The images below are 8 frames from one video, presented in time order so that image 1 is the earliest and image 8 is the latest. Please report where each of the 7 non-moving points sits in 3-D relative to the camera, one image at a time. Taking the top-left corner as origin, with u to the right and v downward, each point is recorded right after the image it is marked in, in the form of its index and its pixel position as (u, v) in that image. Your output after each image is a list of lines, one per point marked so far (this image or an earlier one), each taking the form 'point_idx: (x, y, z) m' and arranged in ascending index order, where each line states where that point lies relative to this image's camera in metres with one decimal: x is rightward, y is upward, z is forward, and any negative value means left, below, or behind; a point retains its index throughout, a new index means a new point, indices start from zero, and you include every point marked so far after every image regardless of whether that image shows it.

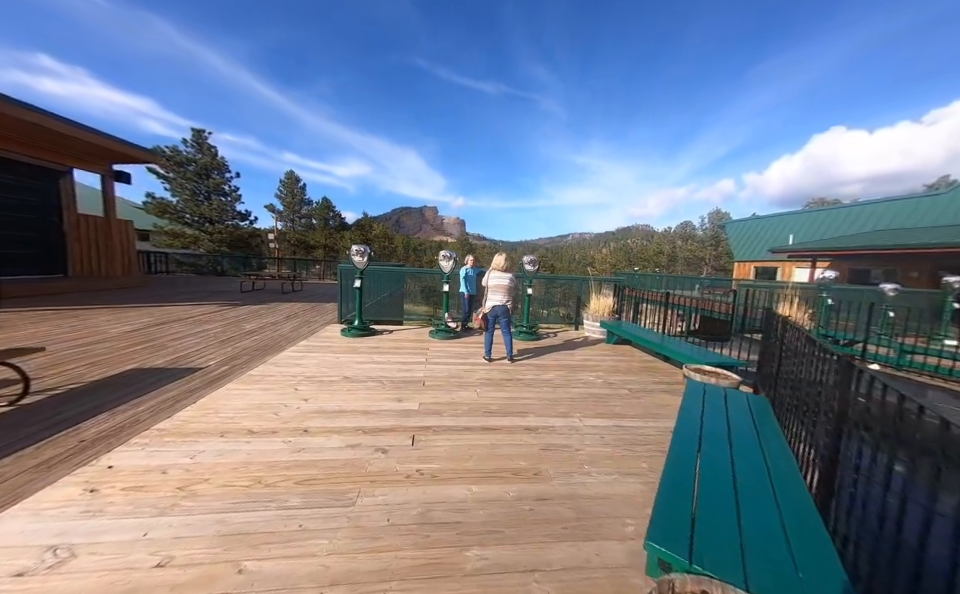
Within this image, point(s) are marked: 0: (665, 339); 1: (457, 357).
0: (+2.8, -0.6, +5.2) m
1: (-0.3, -0.8, +4.6) m
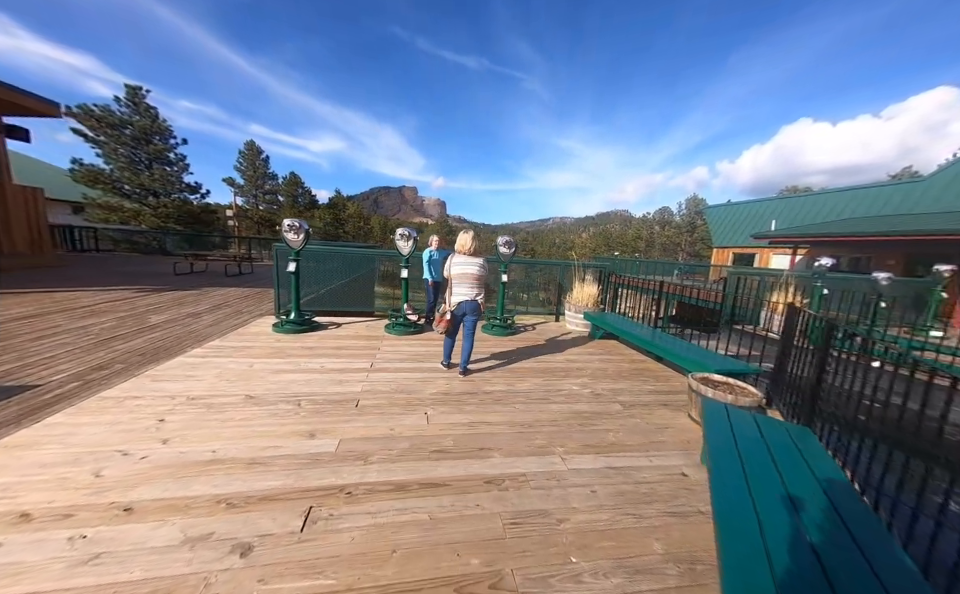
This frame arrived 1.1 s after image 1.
0: (+2.4, -0.5, +4.5) m
1: (-0.7, -0.7, +3.7) m
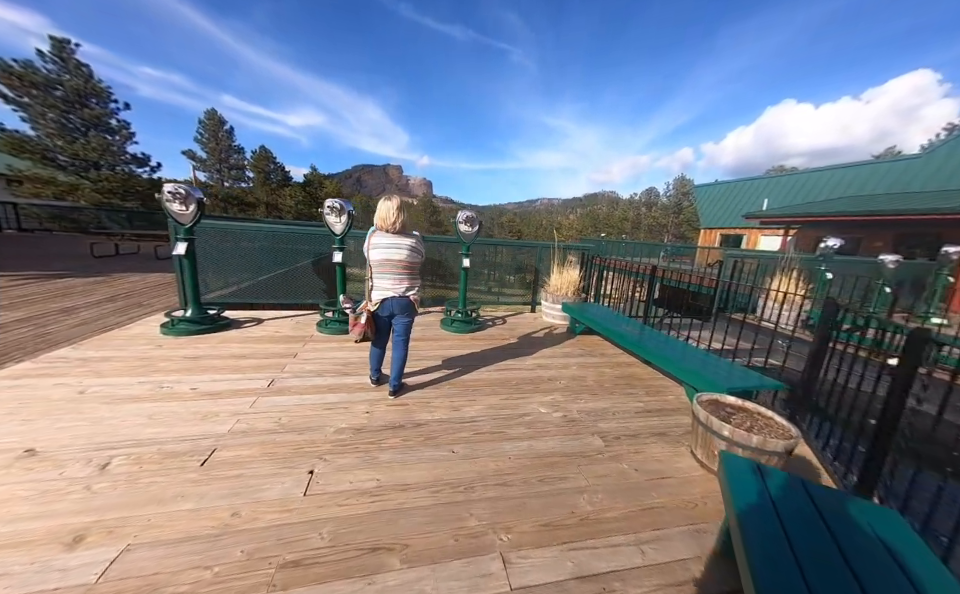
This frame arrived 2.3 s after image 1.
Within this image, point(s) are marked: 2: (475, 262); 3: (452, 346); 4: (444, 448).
0: (+1.8, -0.3, +3.7) m
1: (-1.2, -0.6, +2.8) m
2: (-0.1, +0.5, +5.5) m
3: (-0.3, -0.5, +3.8) m
4: (-0.2, -0.9, +2.0) m
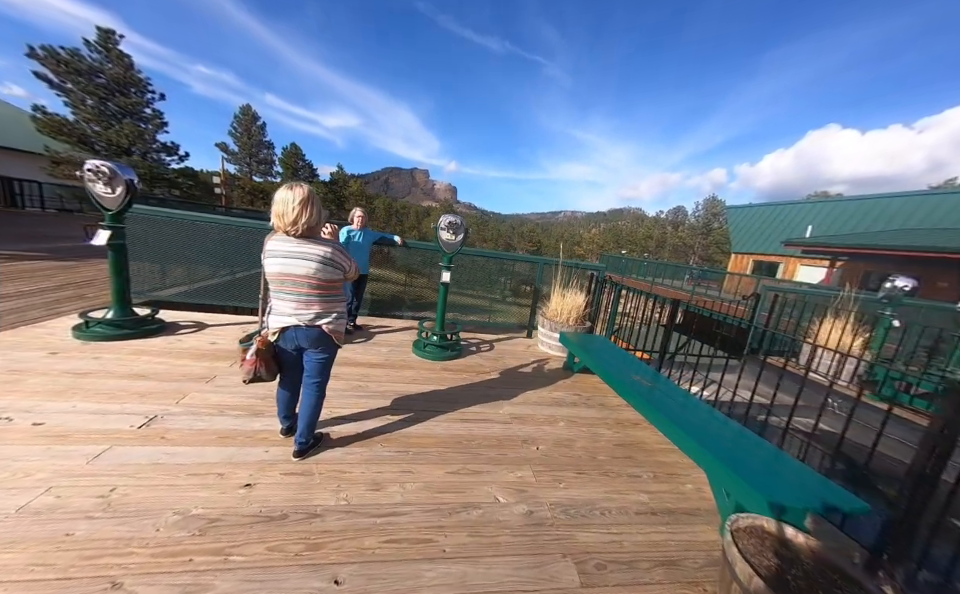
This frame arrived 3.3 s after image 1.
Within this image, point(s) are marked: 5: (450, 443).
0: (+1.5, -0.7, +2.9) m
1: (-1.6, -0.8, +2.2) m
2: (-0.2, +0.3, +4.8) m
3: (-0.6, -0.7, +3.1) m
4: (-0.6, -1.1, +1.3) m
5: (-0.2, -0.9, +2.2) m
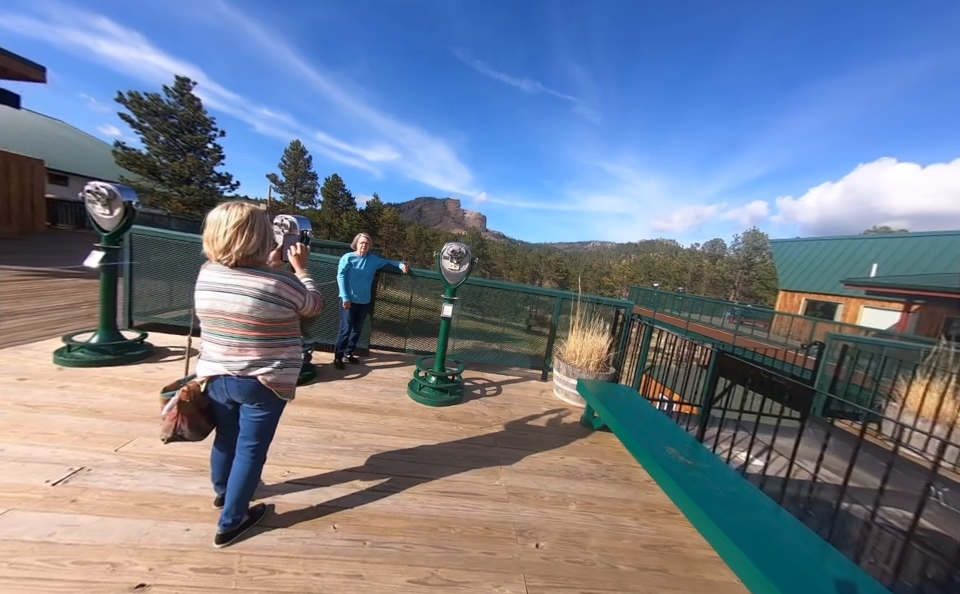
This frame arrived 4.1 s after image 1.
0: (+1.5, -1.0, +2.3) m
1: (-1.6, -0.9, +1.8) m
2: (-0.1, -0.2, +4.4) m
3: (-0.6, -1.0, +2.6) m
4: (-0.8, -1.2, +0.9) m
5: (-0.3, -1.2, +1.7) m
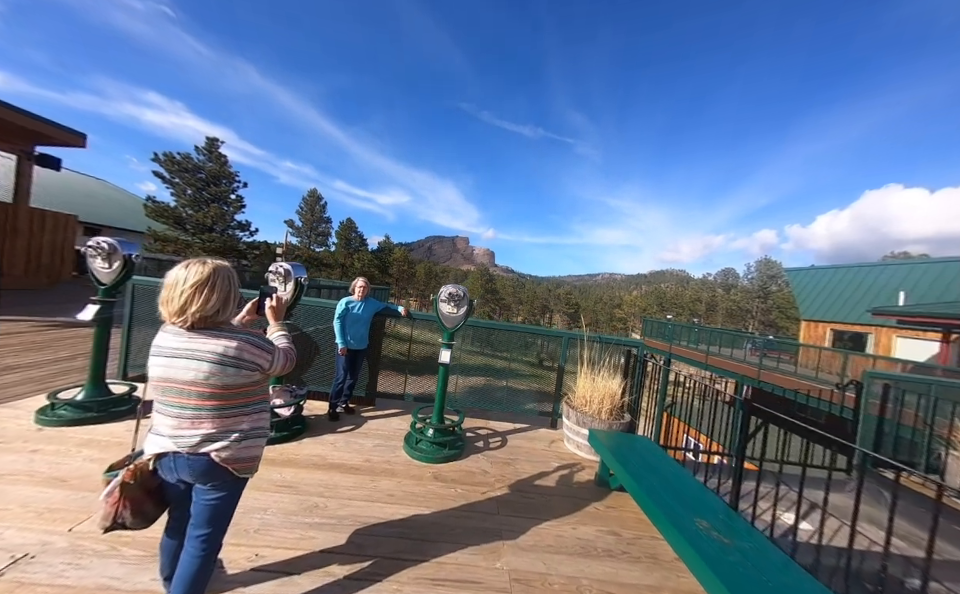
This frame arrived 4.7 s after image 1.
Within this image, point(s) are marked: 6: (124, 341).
0: (+1.5, -1.3, +2.0) m
1: (-1.7, -1.2, +1.6) m
2: (0.0, -0.7, +4.2) m
3: (-0.6, -1.4, +2.4) m
4: (-0.8, -1.4, +0.6) m
5: (-0.3, -1.4, +1.4) m
6: (-4.0, -0.5, +3.7) m
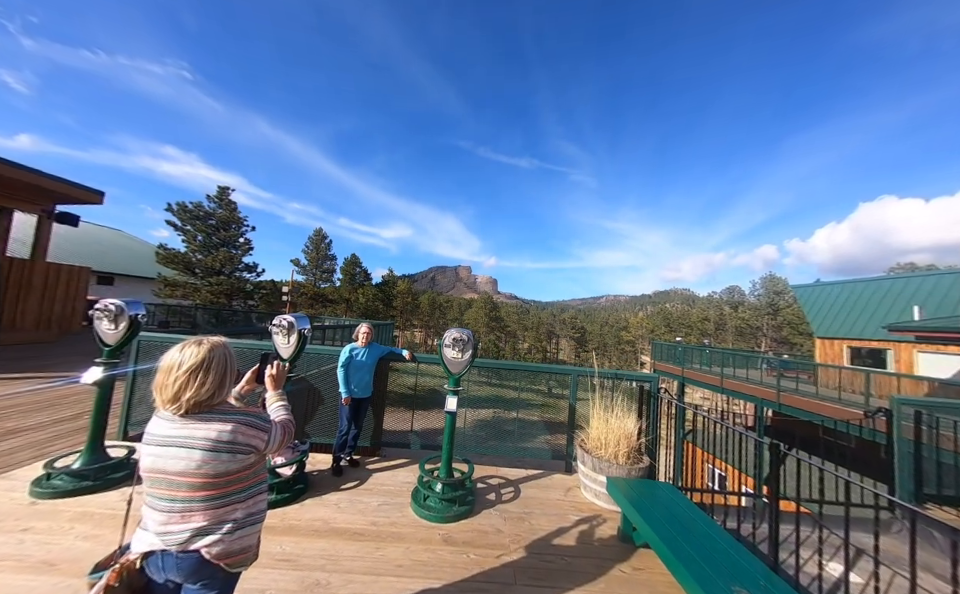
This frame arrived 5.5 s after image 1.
0: (+1.6, -1.5, +1.8) m
1: (-1.6, -1.6, +1.5) m
2: (+0.1, -1.2, +4.1) m
3: (-0.5, -1.7, +2.2) m
4: (-0.8, -1.6, +0.5) m
5: (-0.2, -1.7, +1.3) m
6: (-3.9, -1.1, +3.7) m
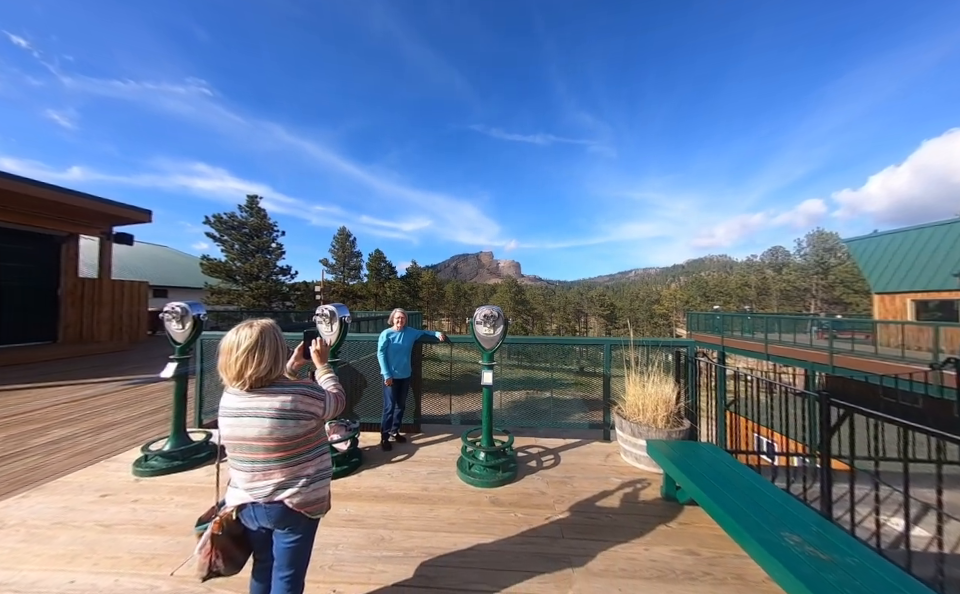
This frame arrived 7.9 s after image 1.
0: (+1.9, -1.2, +1.8) m
1: (-1.3, -1.5, +1.7) m
2: (+0.5, -0.9, +4.2) m
3: (-0.2, -1.6, +2.4) m
4: (-0.6, -1.5, +0.7) m
5: (0.0, -1.5, +1.4) m
6: (-3.5, -1.2, +4.1) m
